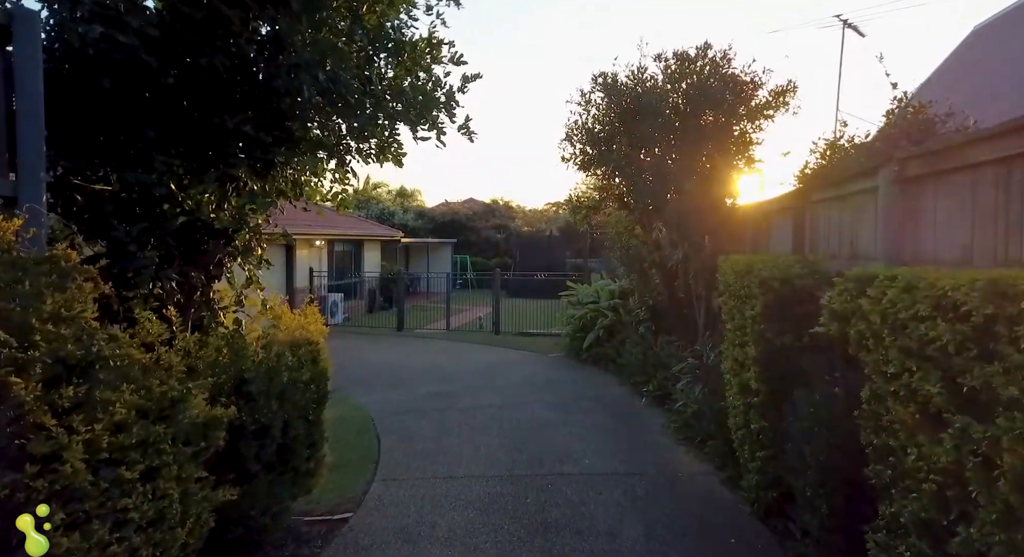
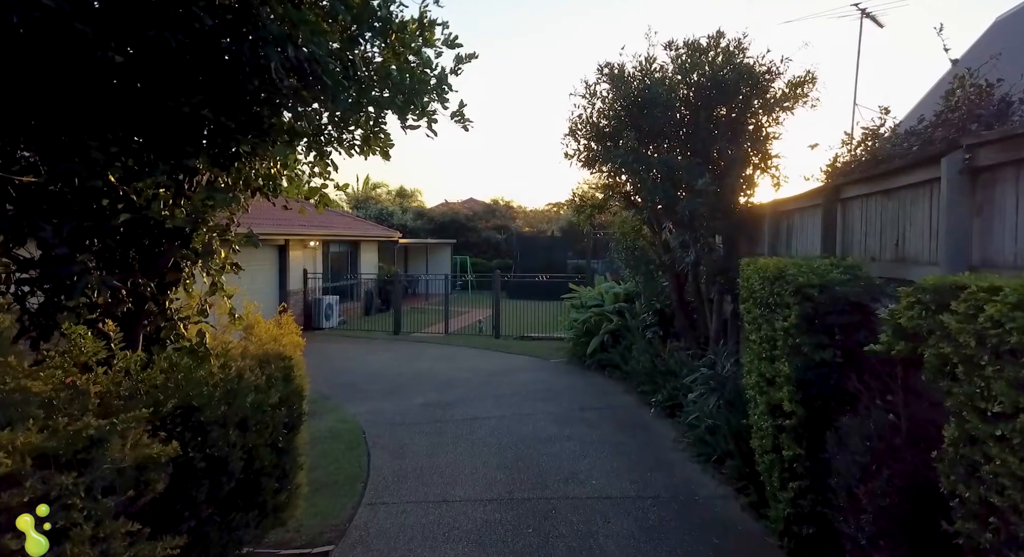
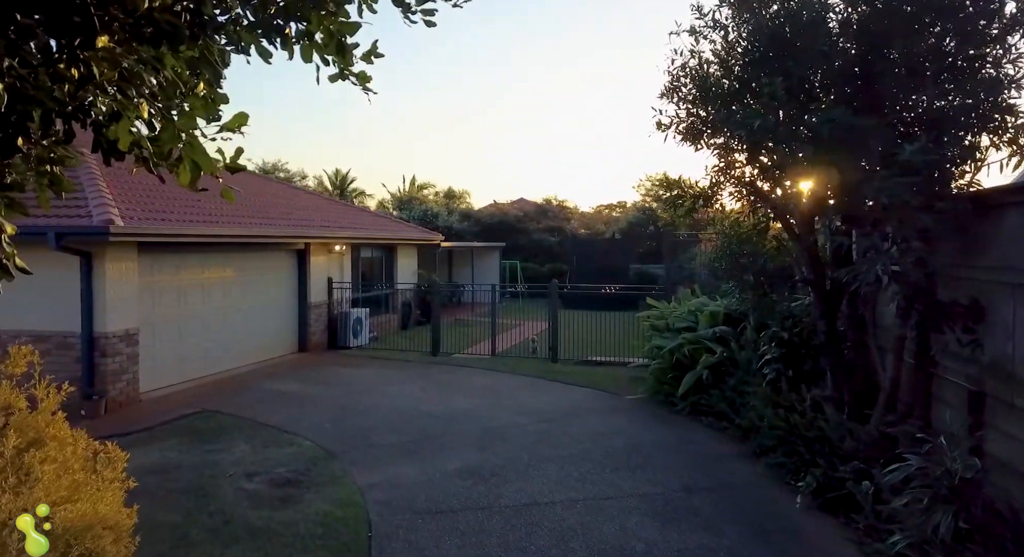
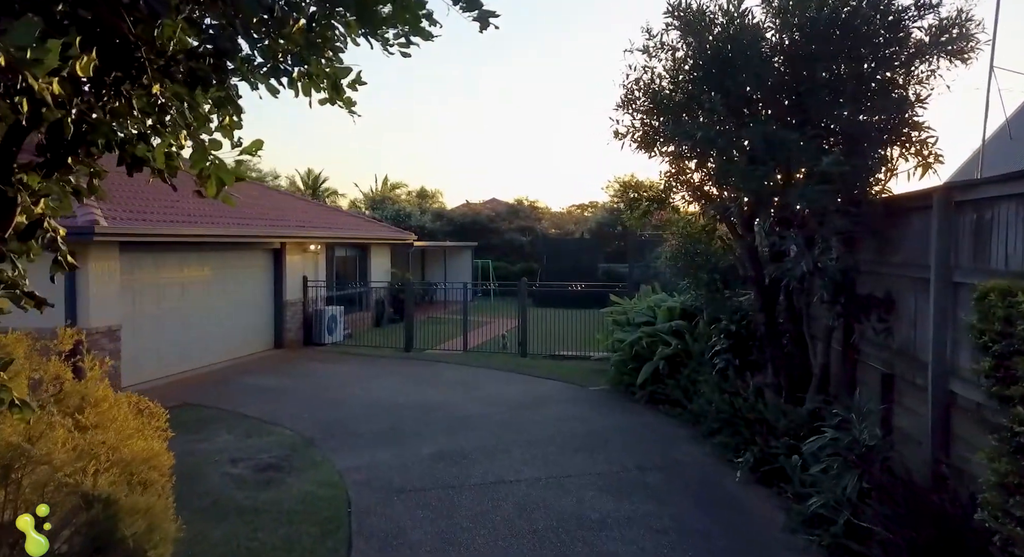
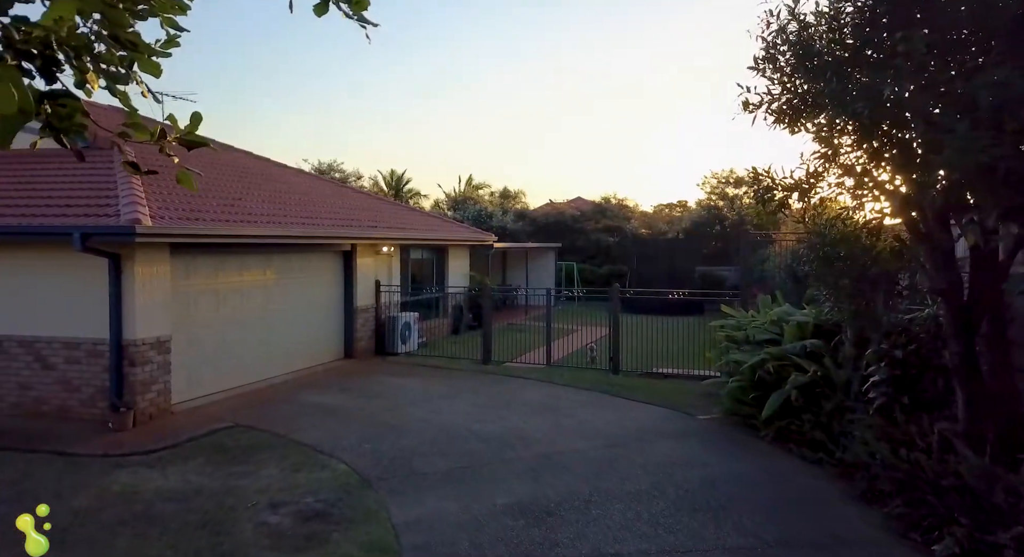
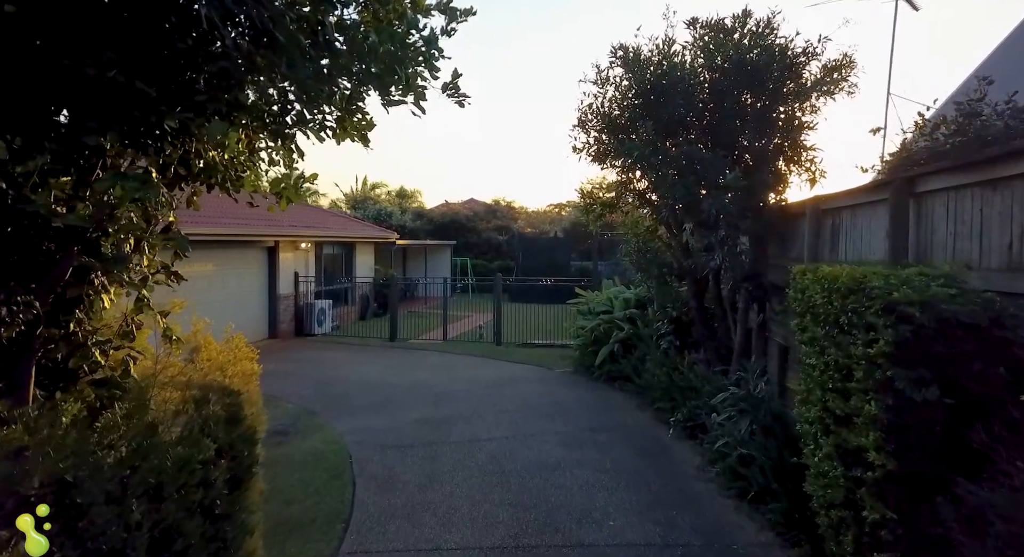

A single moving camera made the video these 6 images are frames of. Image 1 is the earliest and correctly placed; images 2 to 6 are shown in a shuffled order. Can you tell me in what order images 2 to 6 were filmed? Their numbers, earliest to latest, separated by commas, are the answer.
2, 6, 4, 3, 5
